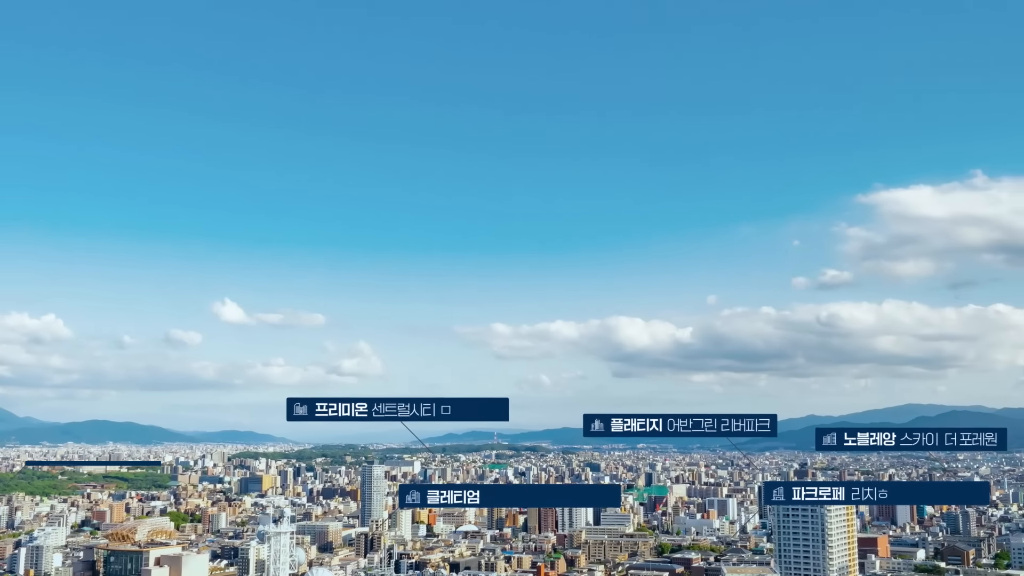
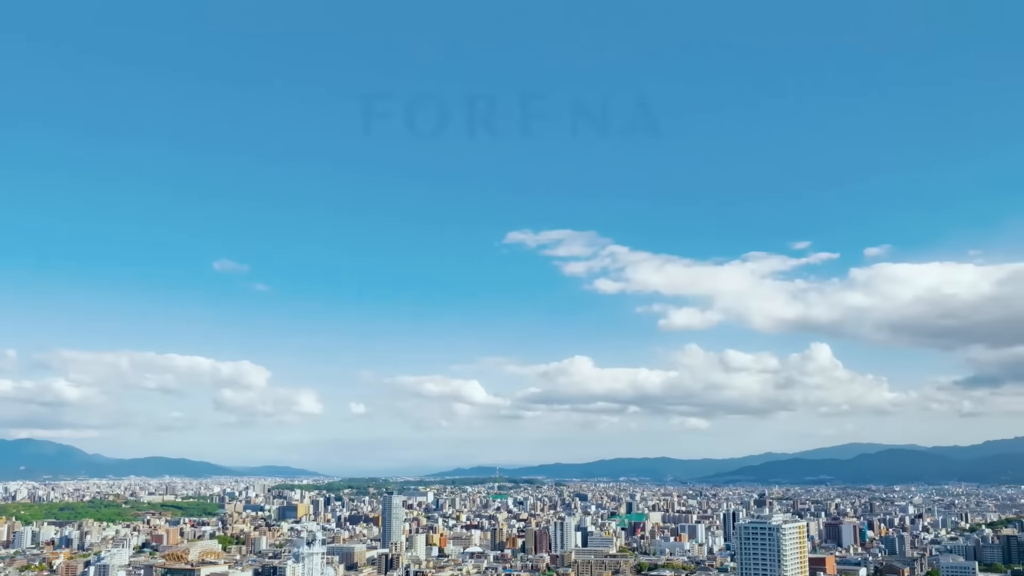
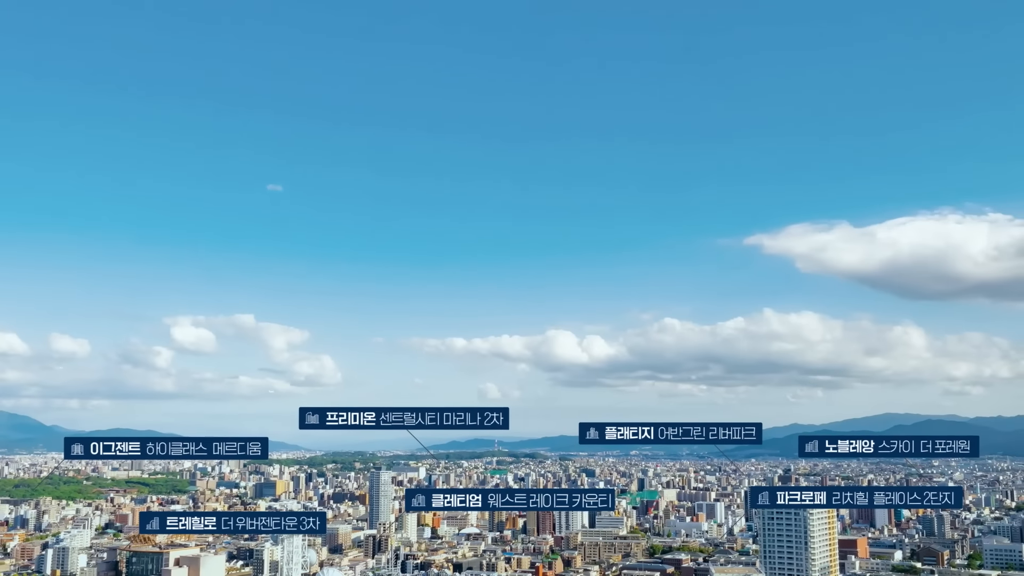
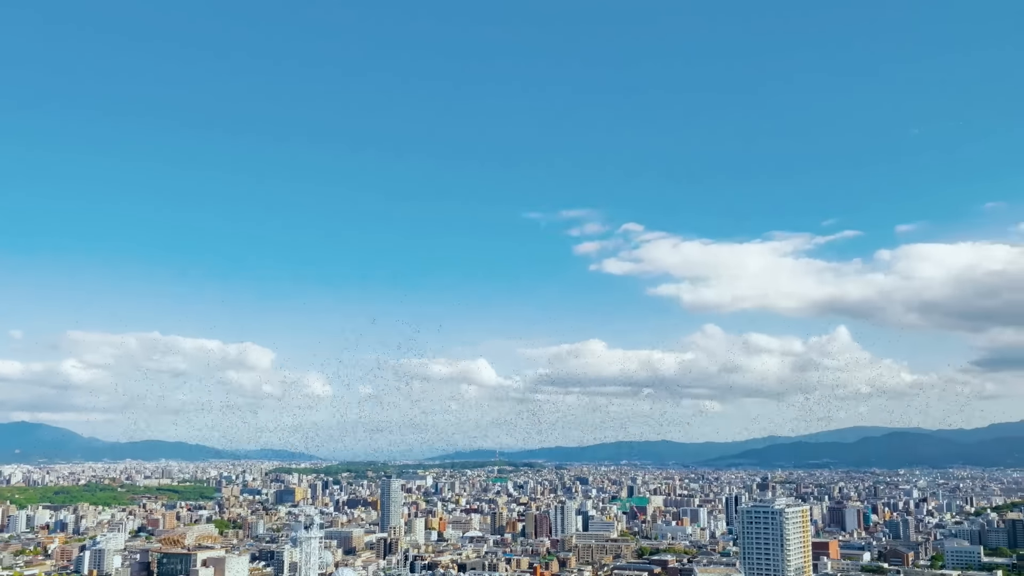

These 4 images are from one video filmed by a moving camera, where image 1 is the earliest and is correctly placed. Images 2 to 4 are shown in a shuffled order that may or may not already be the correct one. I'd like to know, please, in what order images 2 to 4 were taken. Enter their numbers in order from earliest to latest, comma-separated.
3, 4, 2
